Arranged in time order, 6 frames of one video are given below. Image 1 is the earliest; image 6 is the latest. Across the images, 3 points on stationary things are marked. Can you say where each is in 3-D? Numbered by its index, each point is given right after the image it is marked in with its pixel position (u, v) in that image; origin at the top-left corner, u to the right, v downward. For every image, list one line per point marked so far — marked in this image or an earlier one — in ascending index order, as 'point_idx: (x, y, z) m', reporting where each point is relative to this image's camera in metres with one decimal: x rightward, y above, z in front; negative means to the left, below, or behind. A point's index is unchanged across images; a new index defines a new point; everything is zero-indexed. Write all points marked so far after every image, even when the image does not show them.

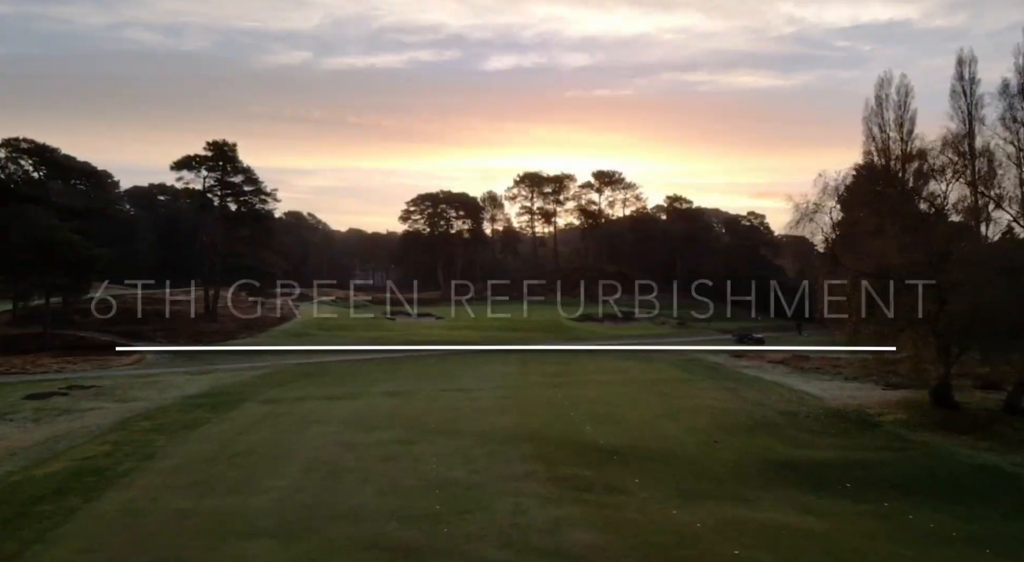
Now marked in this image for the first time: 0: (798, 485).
0: (+6.1, -4.4, +16.4) m
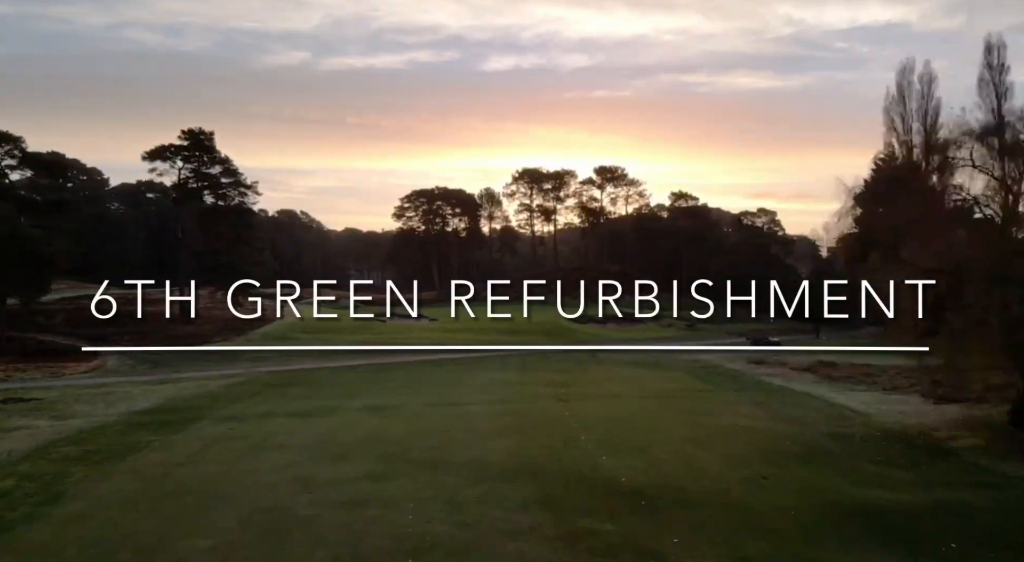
0: (+6.0, -4.3, +12.5) m
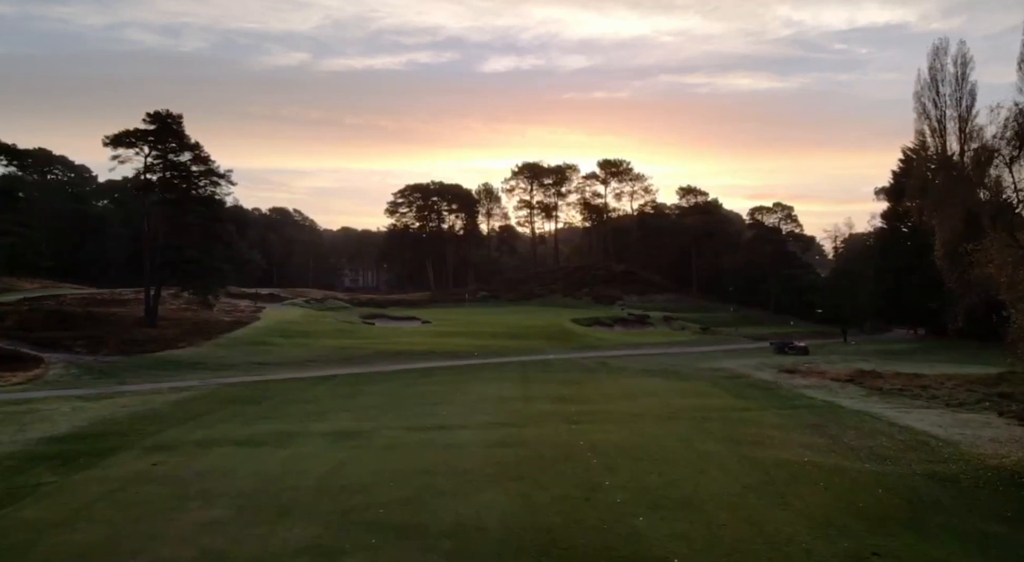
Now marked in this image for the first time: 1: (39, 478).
0: (+6.1, -4.2, +7.6) m
1: (-10.4, -4.3, +17.1) m
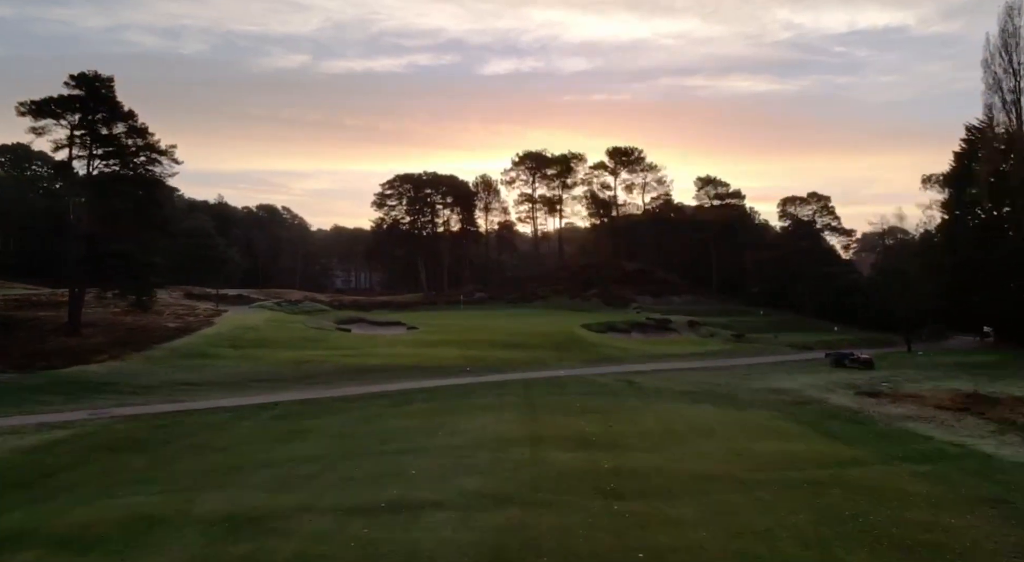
0: (+6.2, -4.0, -0.7) m
1: (-10.4, -4.1, +8.8) m
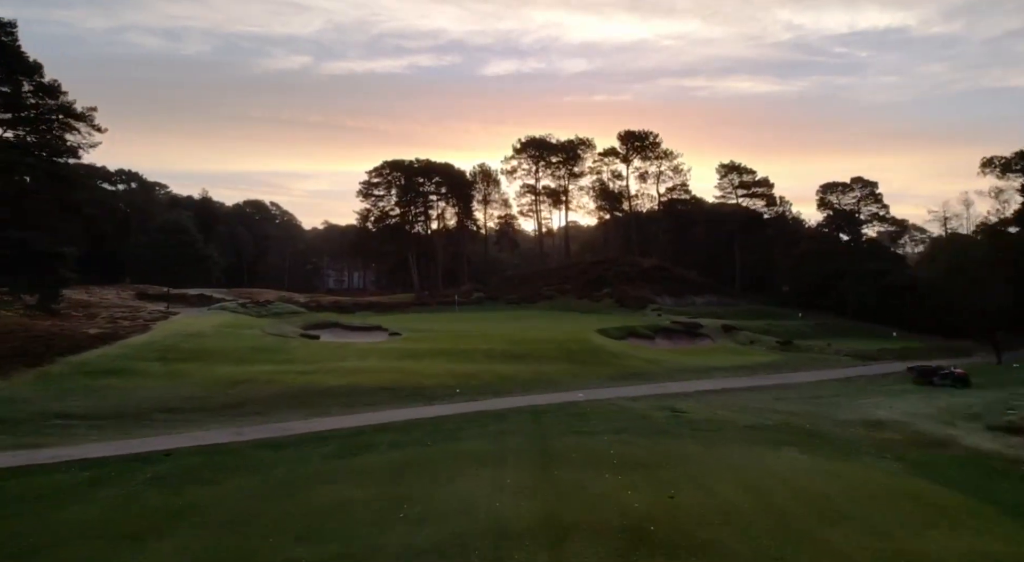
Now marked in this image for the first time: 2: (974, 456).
0: (+6.2, -3.7, -8.7) m
1: (-10.3, -3.9, +0.9) m
2: (+11.1, -4.1, +18.4) m
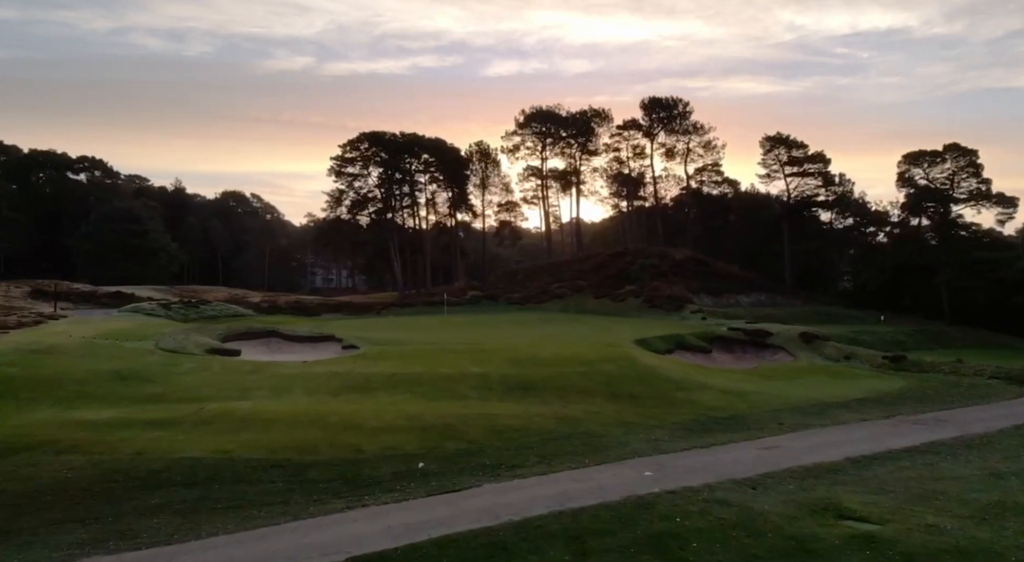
0: (+6.3, -3.4, -20.3) m
1: (-10.2, -3.6, -10.7) m
2: (+11.2, -3.8, +6.8) m
